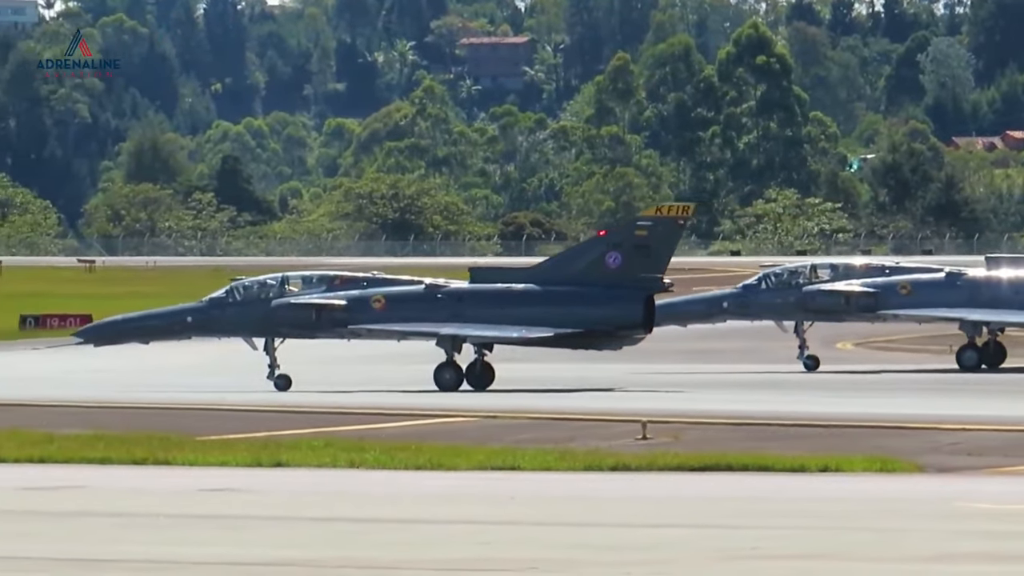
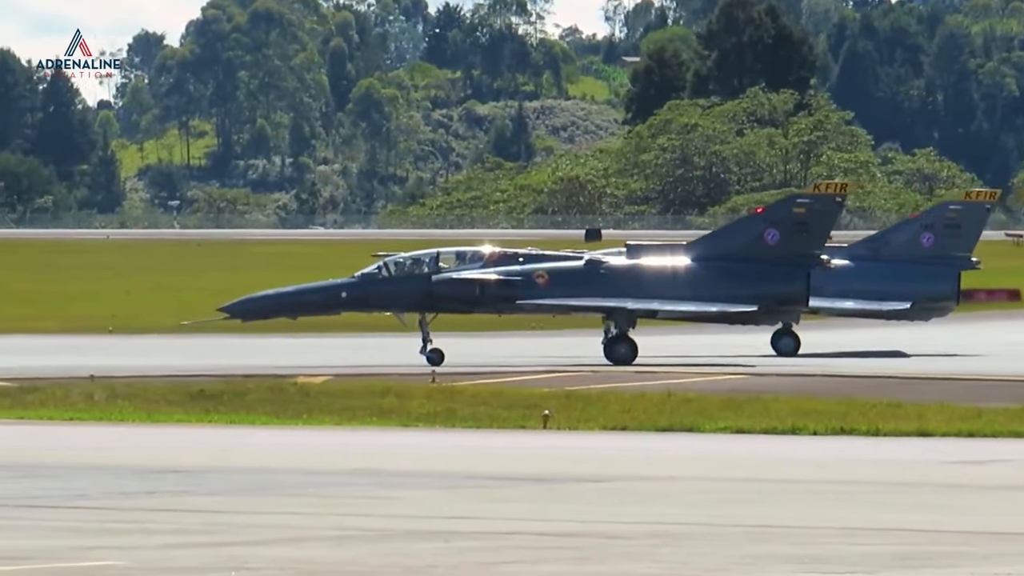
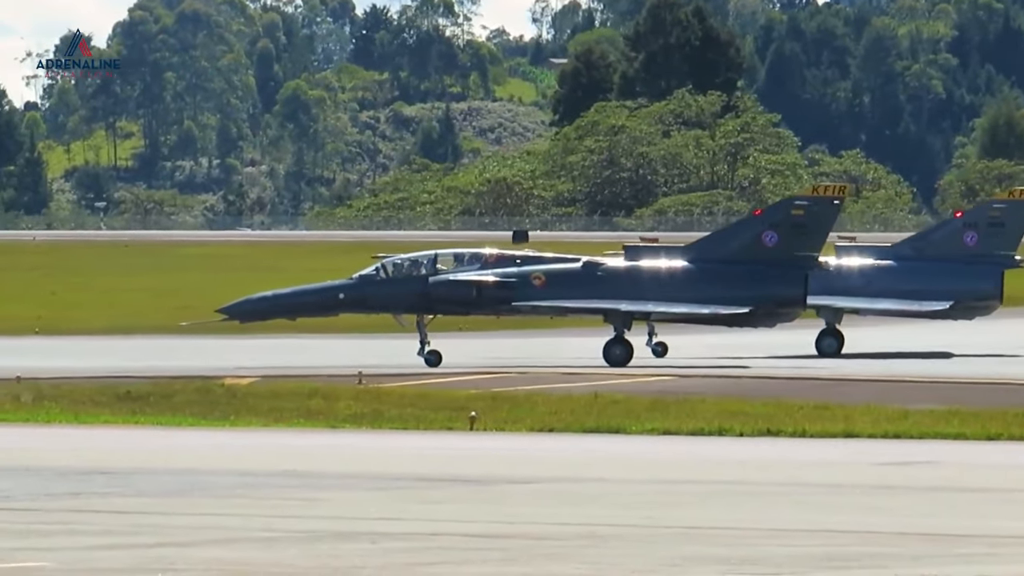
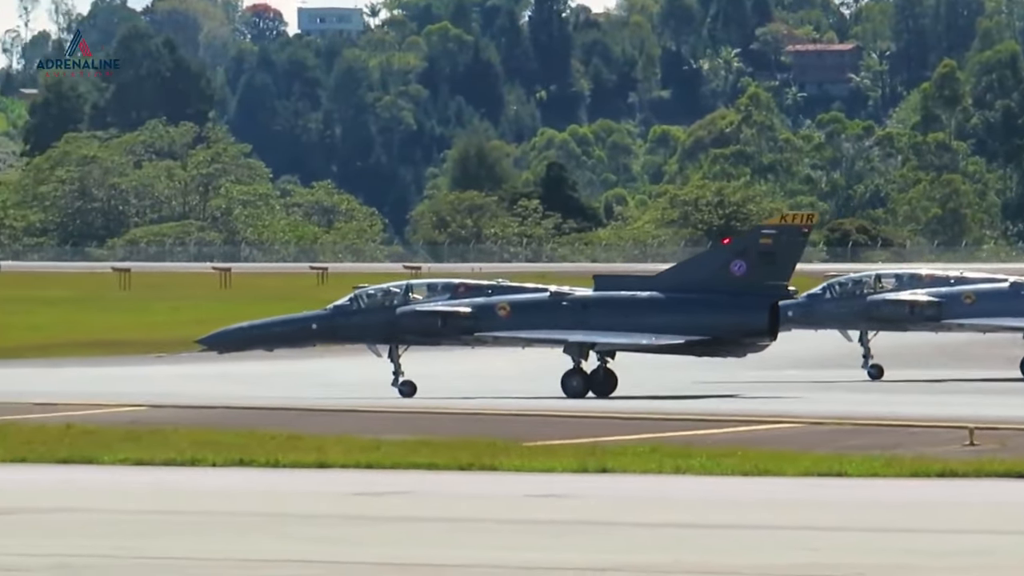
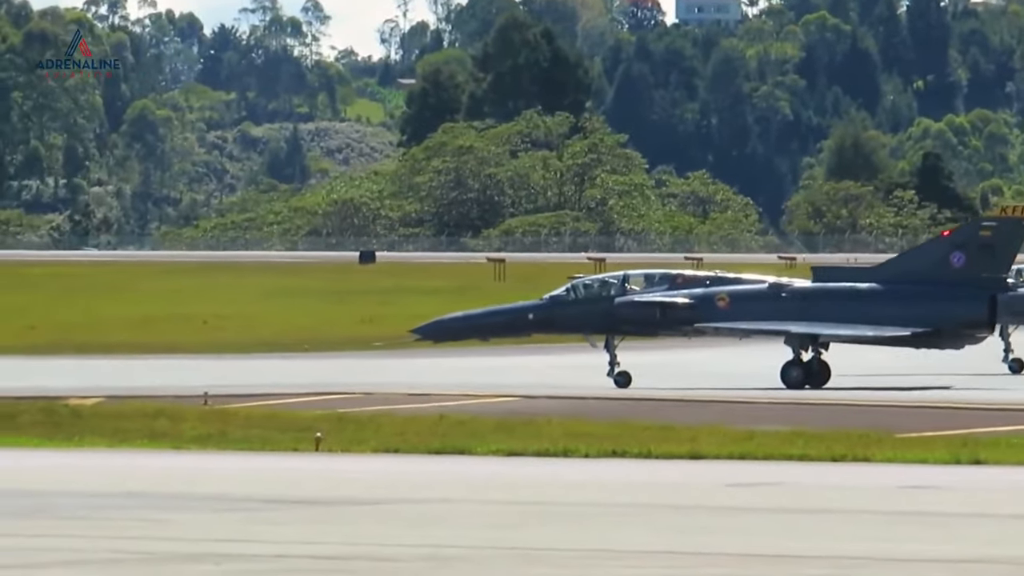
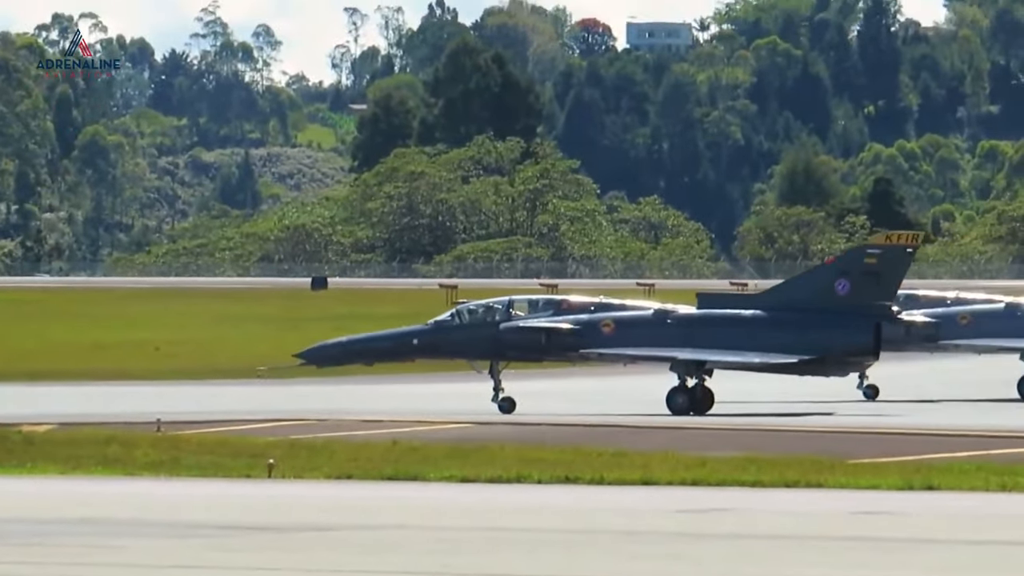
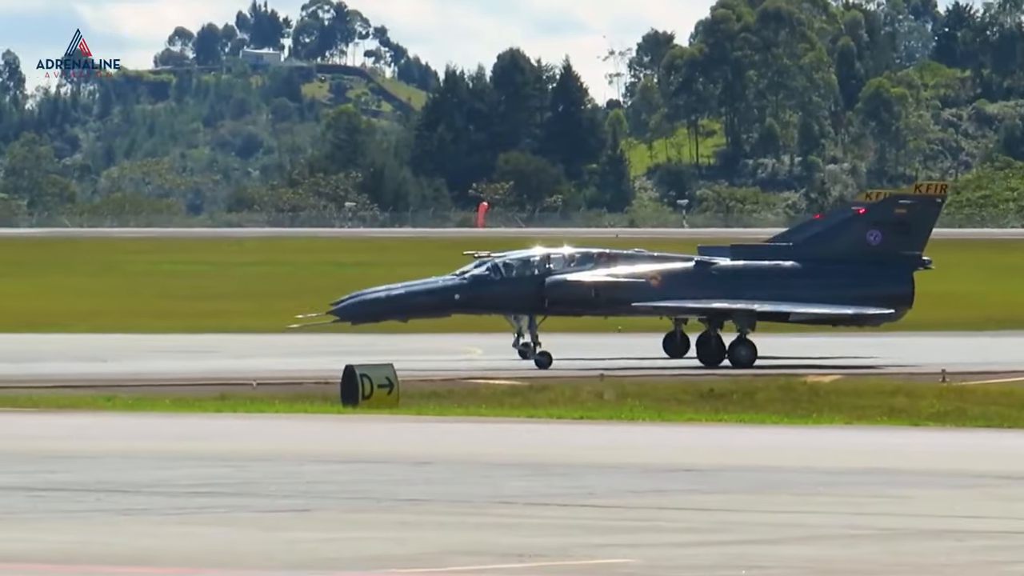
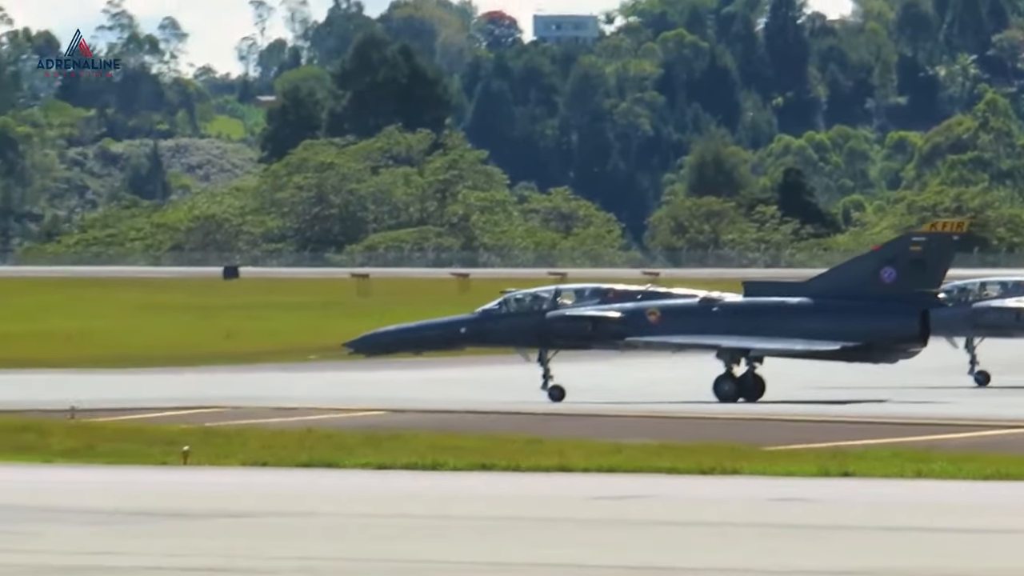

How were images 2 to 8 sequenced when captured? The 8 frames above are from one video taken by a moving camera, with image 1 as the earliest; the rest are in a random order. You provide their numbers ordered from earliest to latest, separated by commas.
4, 8, 5, 6, 3, 2, 7
